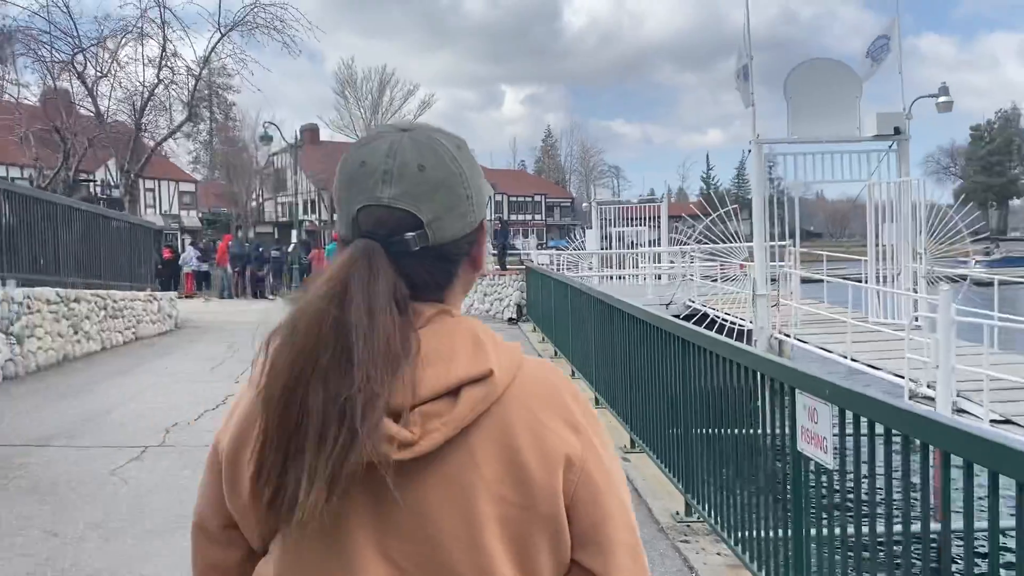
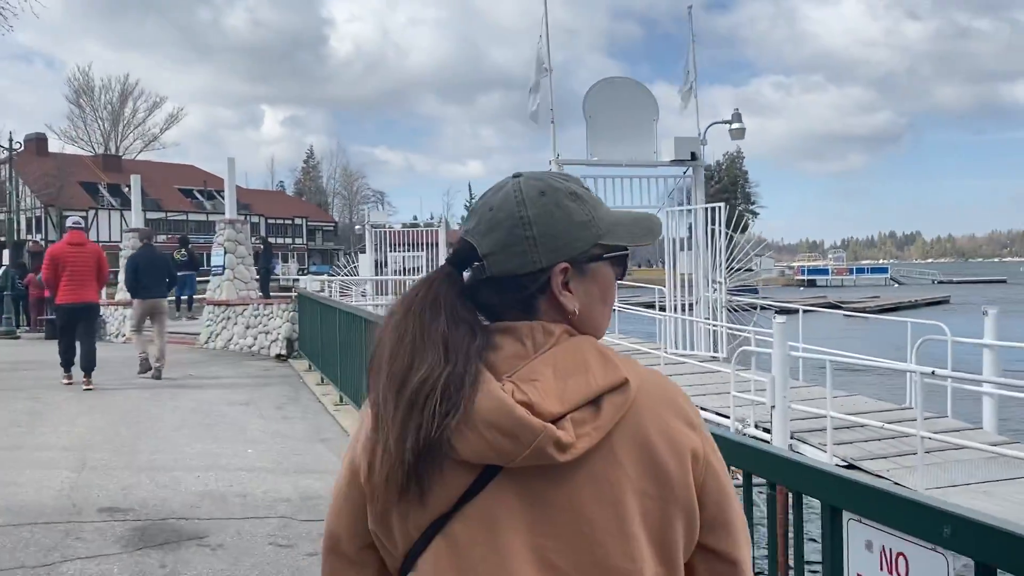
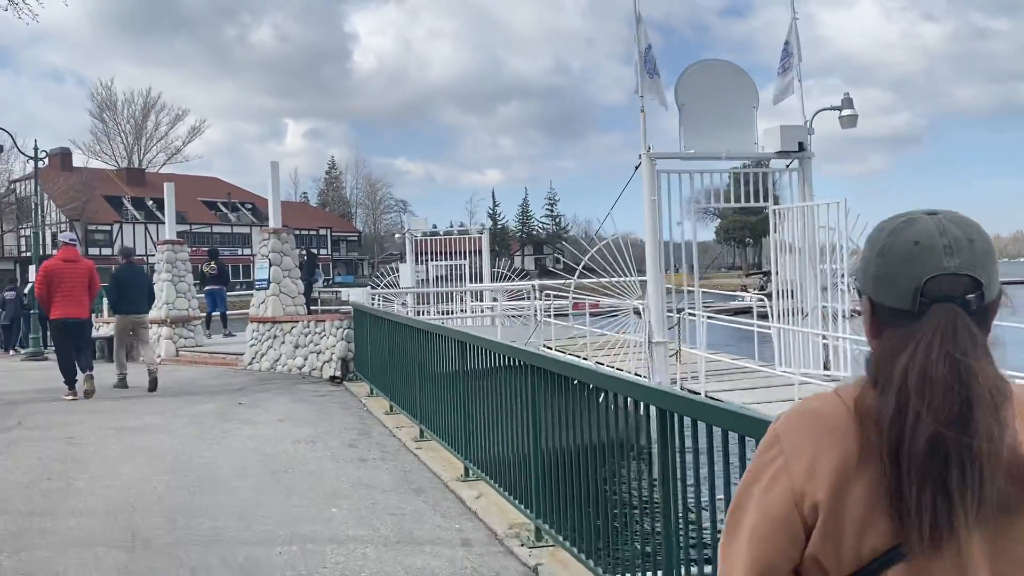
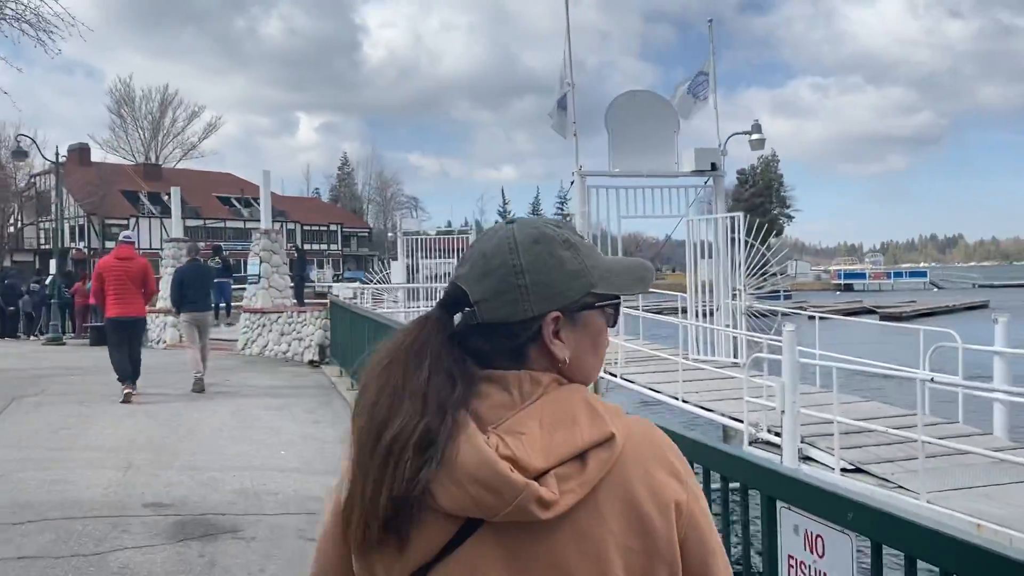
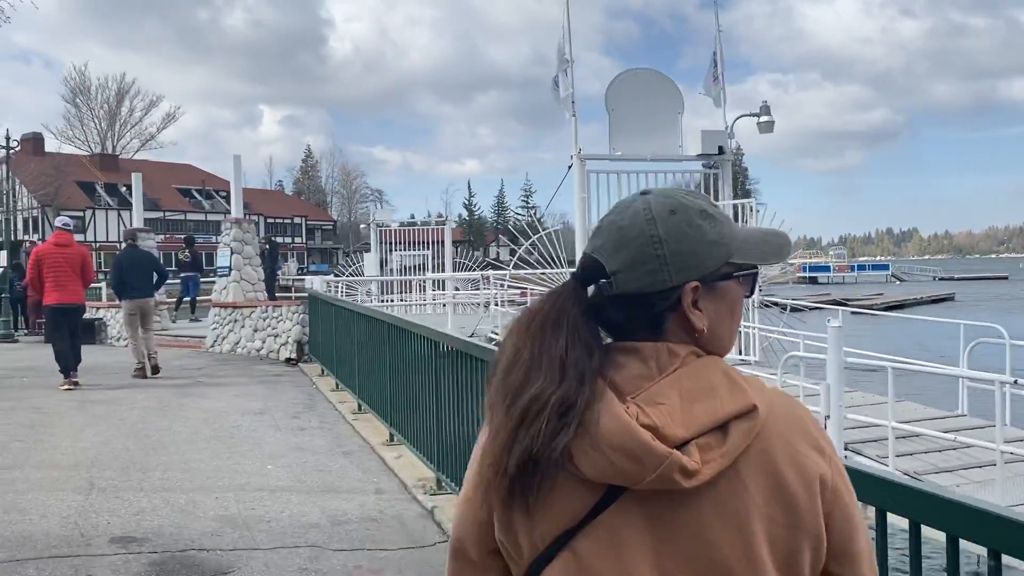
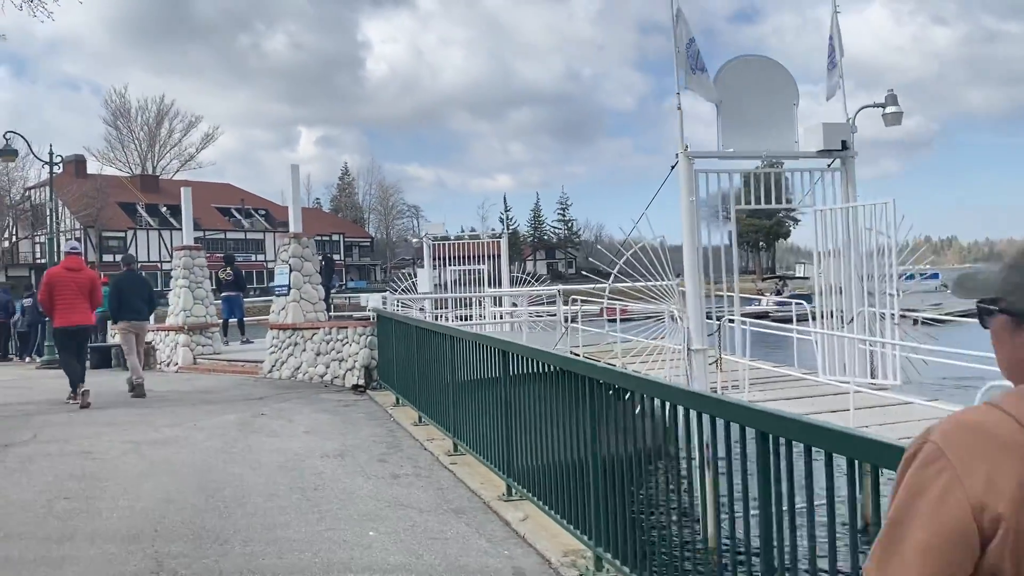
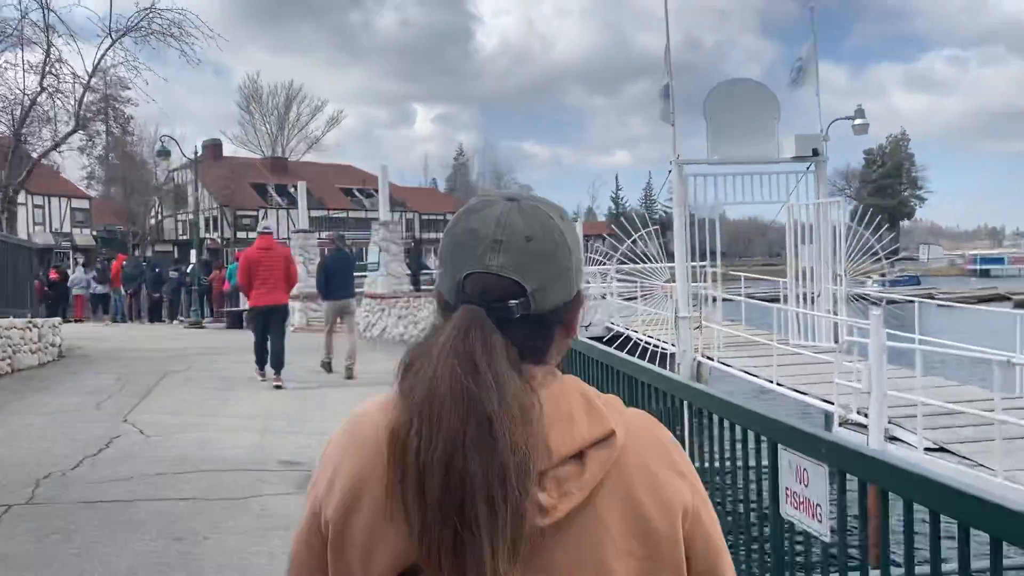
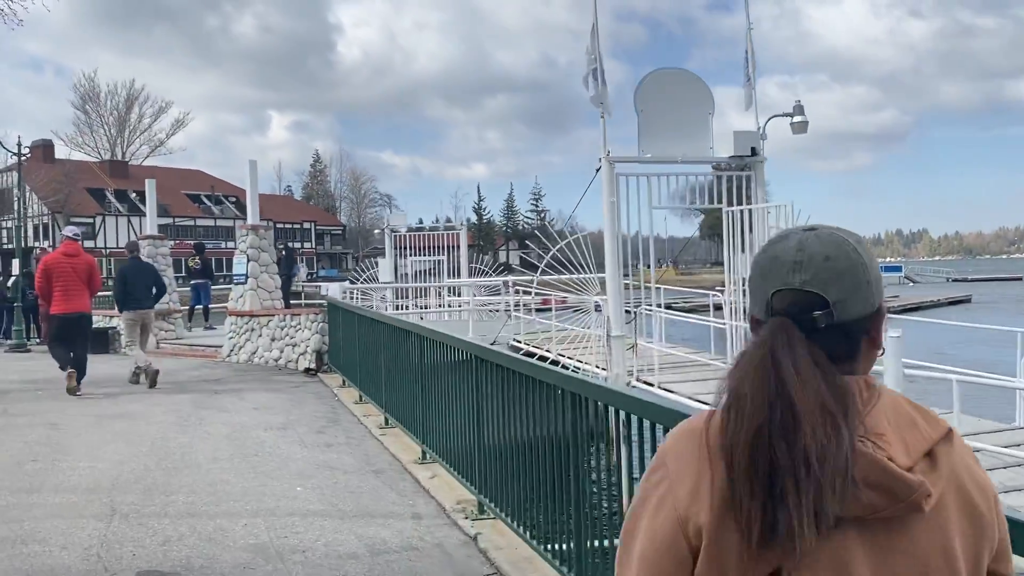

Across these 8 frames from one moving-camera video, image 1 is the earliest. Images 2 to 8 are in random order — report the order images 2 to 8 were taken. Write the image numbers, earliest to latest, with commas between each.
7, 4, 2, 5, 8, 3, 6
